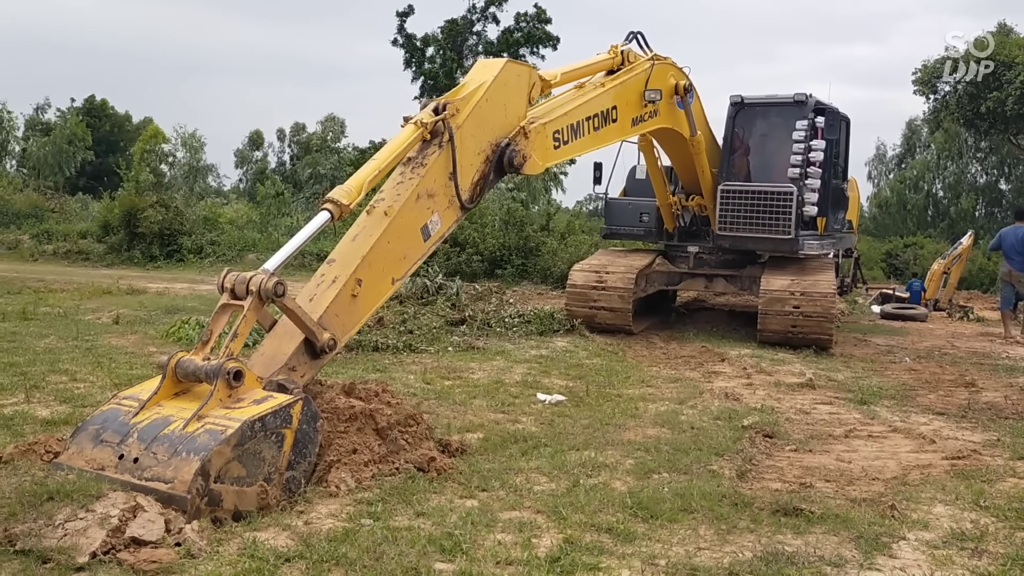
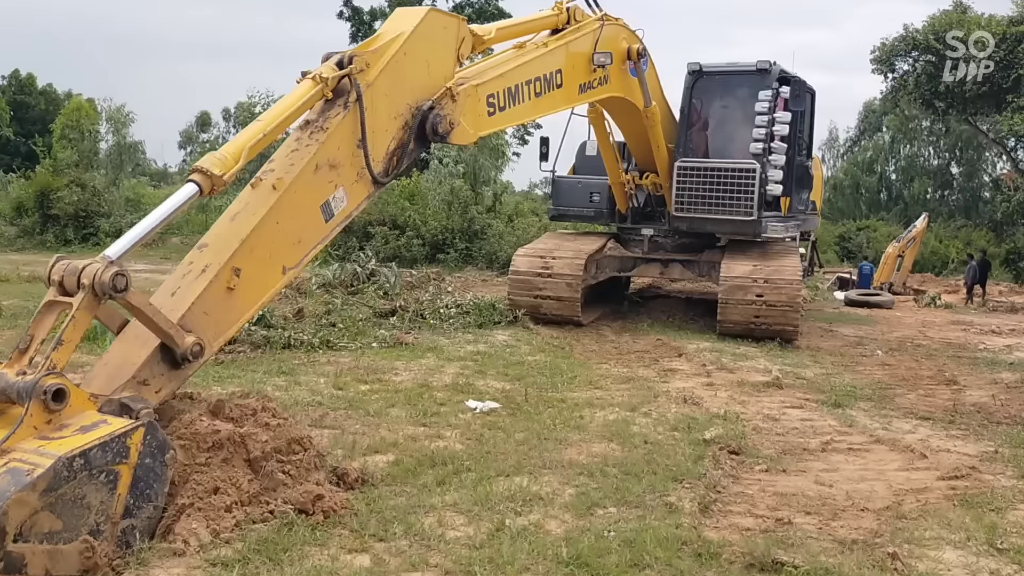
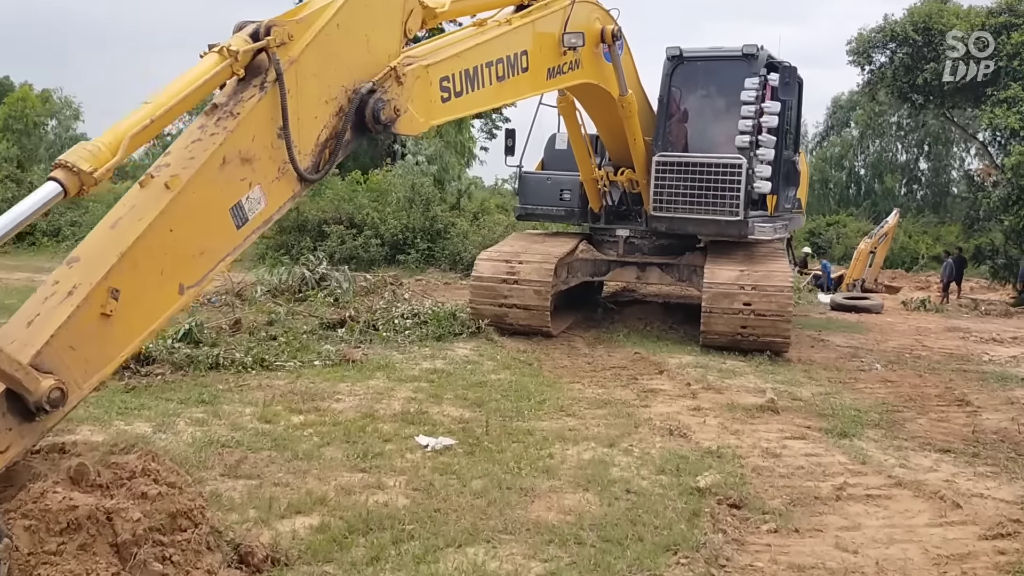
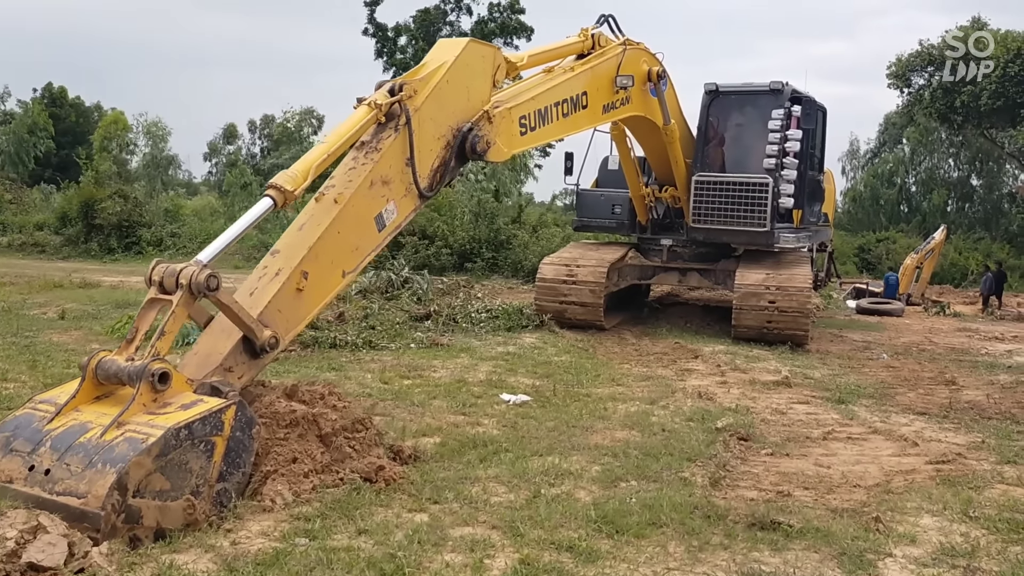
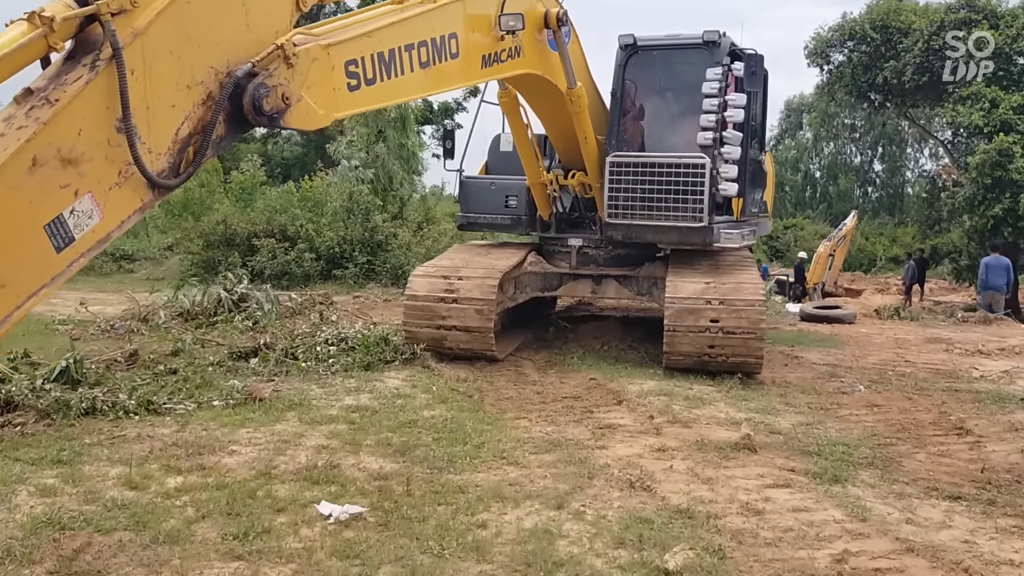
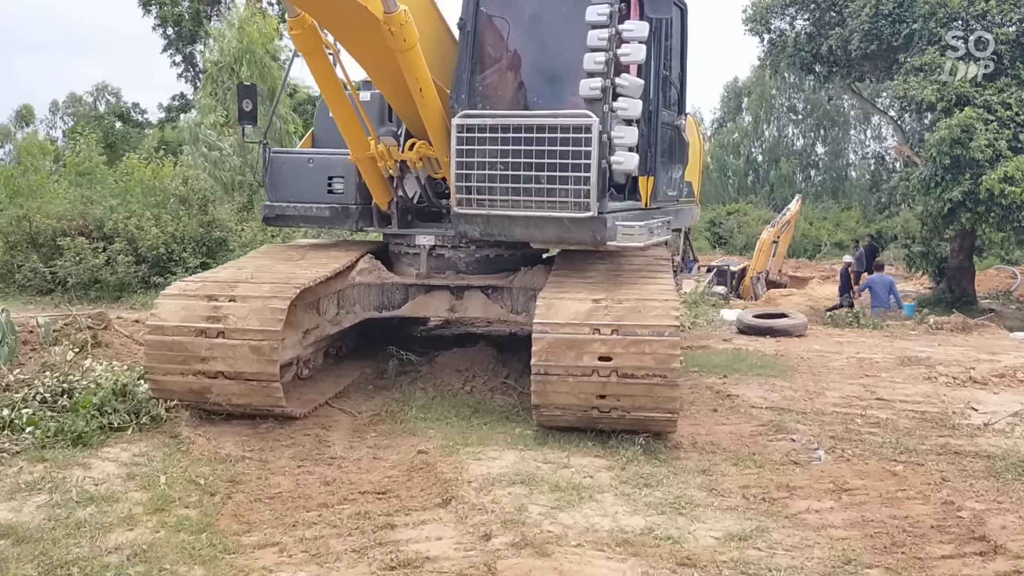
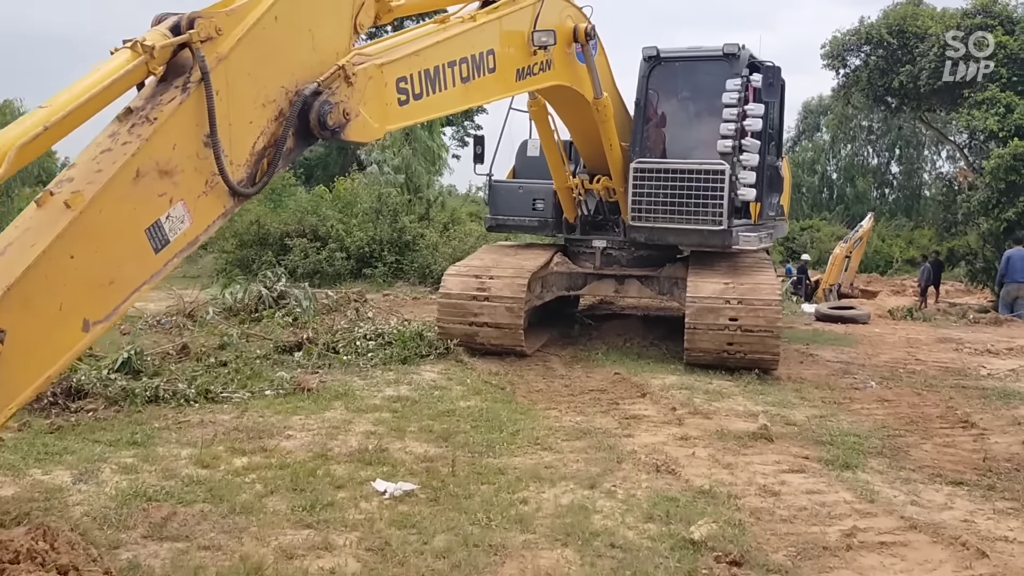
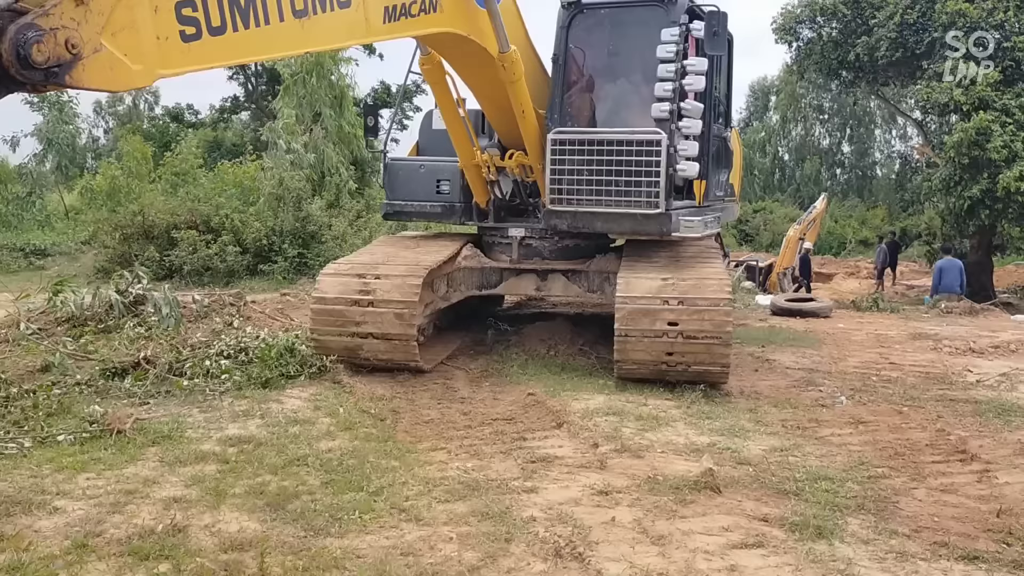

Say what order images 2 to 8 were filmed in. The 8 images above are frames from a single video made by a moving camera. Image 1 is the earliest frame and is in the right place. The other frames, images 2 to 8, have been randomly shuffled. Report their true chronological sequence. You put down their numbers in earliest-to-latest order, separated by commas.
4, 2, 3, 7, 5, 8, 6
